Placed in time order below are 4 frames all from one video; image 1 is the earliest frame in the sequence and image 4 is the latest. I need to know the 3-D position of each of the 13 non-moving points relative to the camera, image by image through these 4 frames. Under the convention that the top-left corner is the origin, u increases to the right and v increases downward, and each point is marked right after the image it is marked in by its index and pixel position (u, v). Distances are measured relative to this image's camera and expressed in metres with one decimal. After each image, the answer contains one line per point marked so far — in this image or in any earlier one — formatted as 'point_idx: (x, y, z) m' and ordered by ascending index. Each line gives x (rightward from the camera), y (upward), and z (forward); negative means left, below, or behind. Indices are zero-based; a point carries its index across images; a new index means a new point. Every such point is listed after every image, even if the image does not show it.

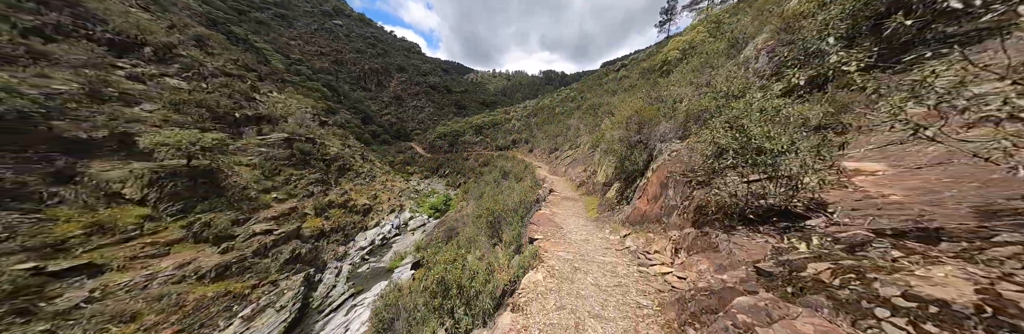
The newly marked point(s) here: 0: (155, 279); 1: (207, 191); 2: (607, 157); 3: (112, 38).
0: (-17.3, -5.5, +10.0) m
1: (-21.5, -1.7, +14.4) m
2: (+5.1, +0.6, +11.0) m
3: (-33.0, +10.7, +17.0) m
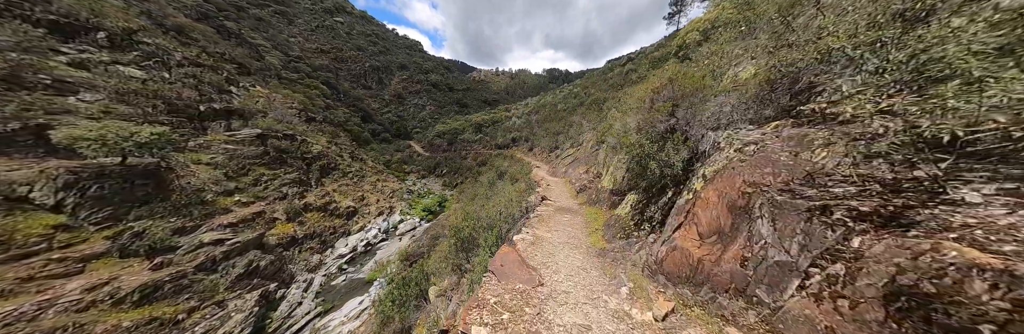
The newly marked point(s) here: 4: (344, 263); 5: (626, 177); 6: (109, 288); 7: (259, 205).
0: (-18.1, -5.4, +8.1) m
1: (-22.1, -1.7, +12.5) m
2: (+4.4, +0.5, +8.7) m
3: (-33.6, +10.8, +15.1) m
4: (-13.6, -7.8, +17.1) m
5: (+4.0, -0.4, +7.3) m
6: (-18.3, -5.5, +9.3) m
7: (-20.5, -3.0, +16.7) m
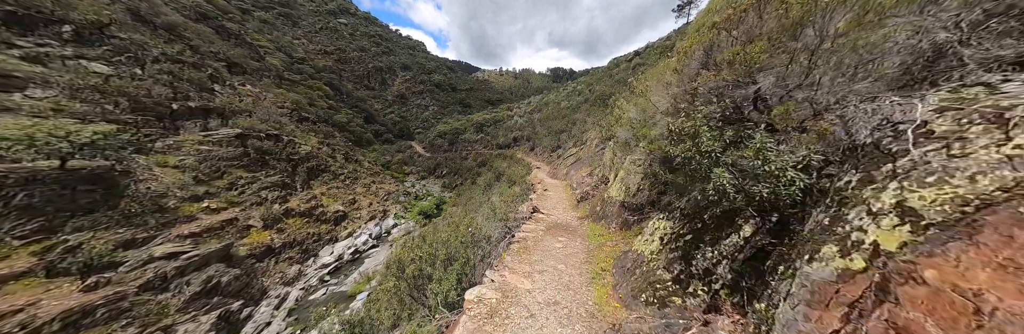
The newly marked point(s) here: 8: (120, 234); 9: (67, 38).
0: (-18.6, -5.6, +6.6) m
1: (-22.6, -1.9, +11.1) m
2: (+3.8, +0.4, +6.7) m
3: (-34.1, +10.6, +14.0) m
4: (-14.0, -7.9, +15.5) m
5: (+3.4, -0.5, +5.4) m
6: (-18.8, -5.7, +7.9) m
7: (-20.9, -3.2, +15.3) m
8: (-20.9, -3.6, +11.0) m
9: (-33.4, +9.7, +15.5) m
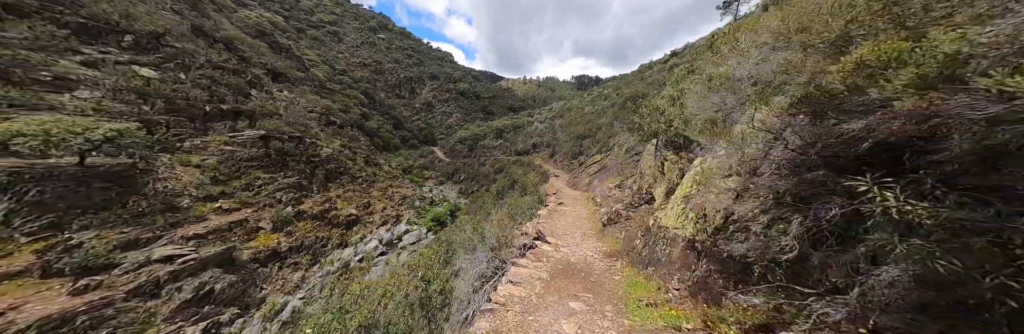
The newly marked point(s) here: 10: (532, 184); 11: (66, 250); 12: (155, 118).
0: (-18.8, -5.4, +6.3) m
1: (-22.2, -1.7, +11.3) m
2: (+3.7, +0.2, +4.2) m
3: (-32.9, +10.9, +15.9) m
4: (-13.3, -8.1, +14.5) m
5: (+3.1, -0.6, +2.8) m
6: (-18.9, -5.4, +7.6) m
7: (-20.1, -3.2, +15.2) m
8: (-20.6, -3.4, +10.9) m
9: (-32.2, +9.9, +17.2) m
10: (+1.5, -1.5, +18.6) m
11: (-20.6, -3.7, +9.6) m
12: (-26.0, +3.7, +15.2) m
